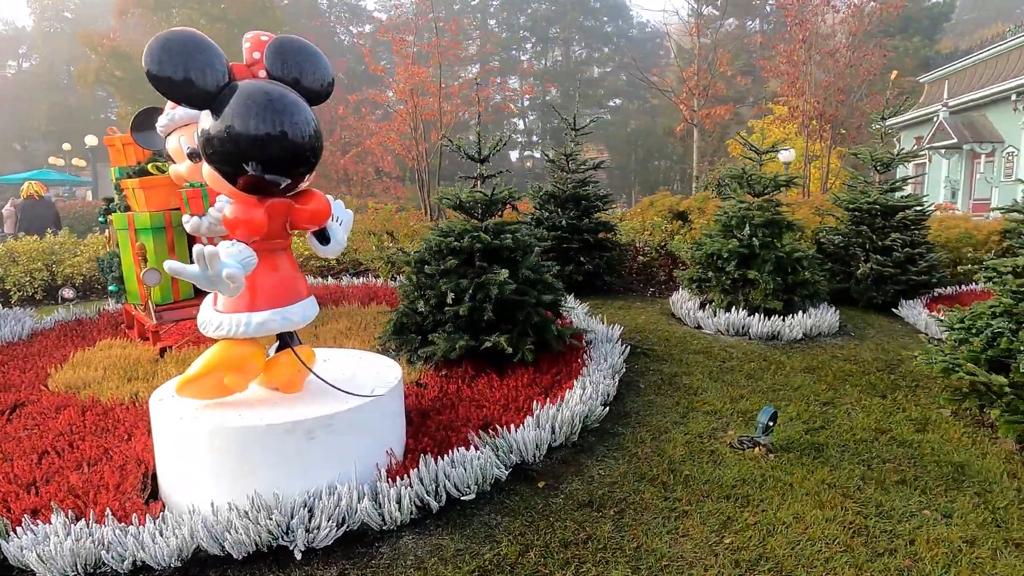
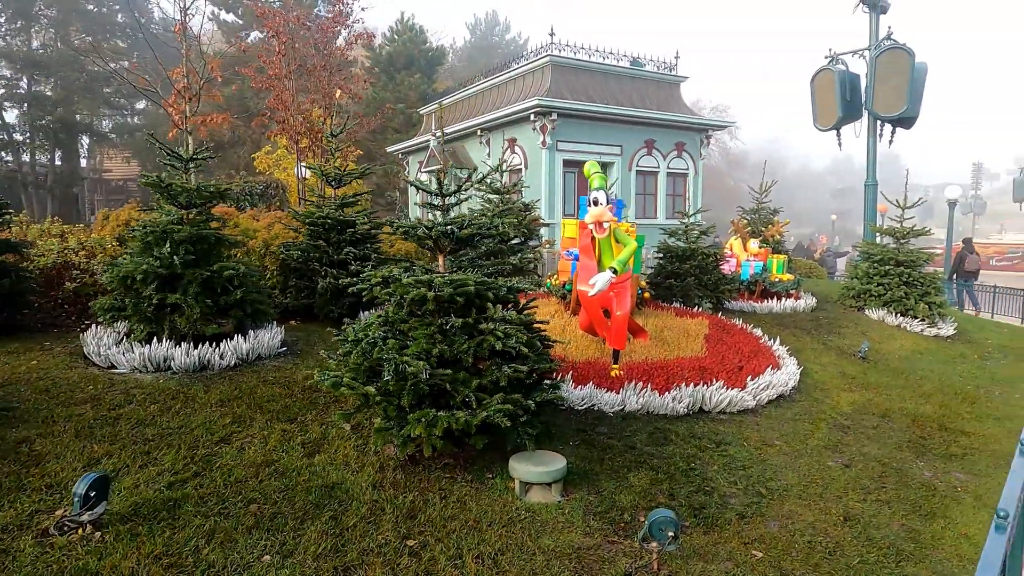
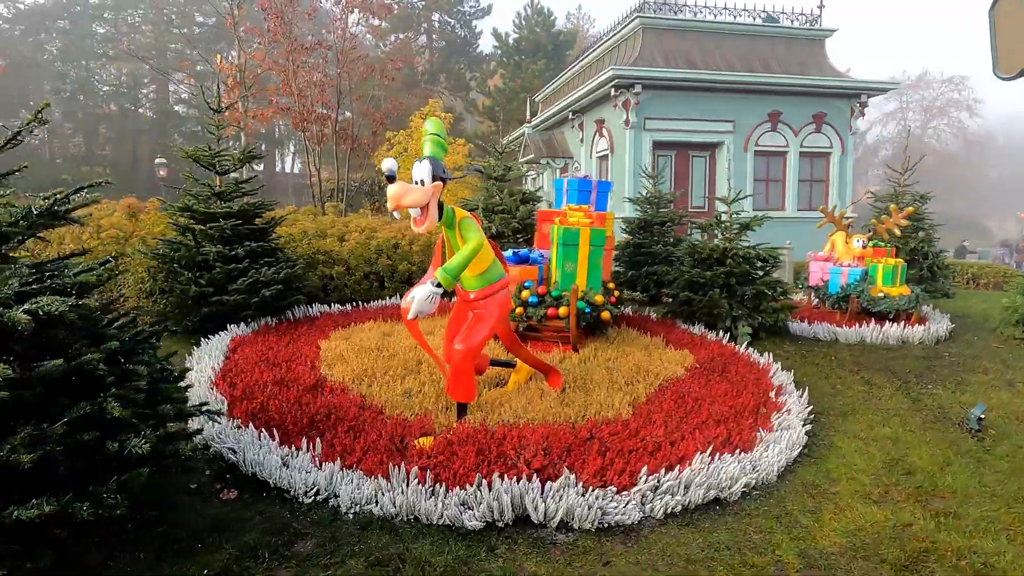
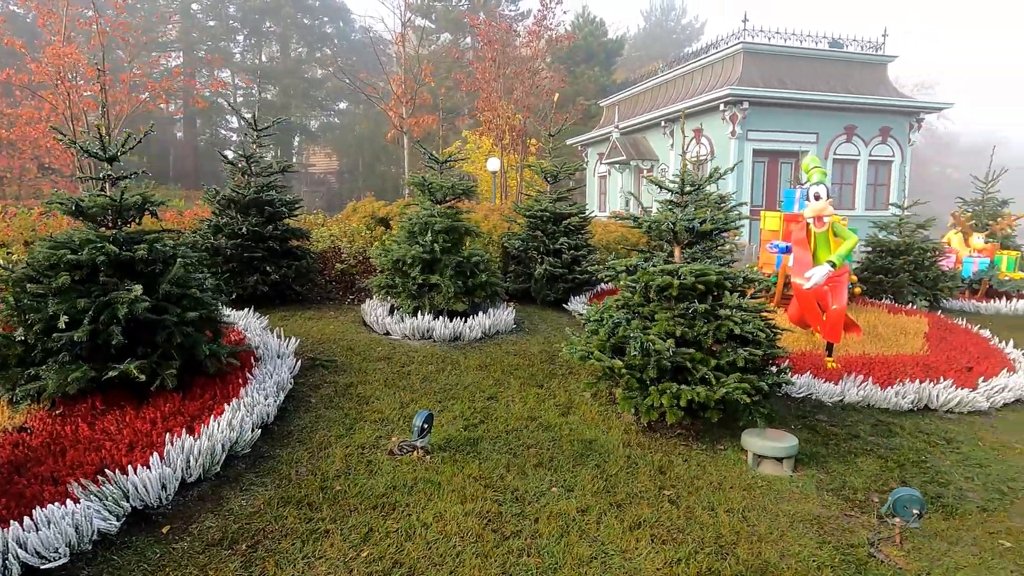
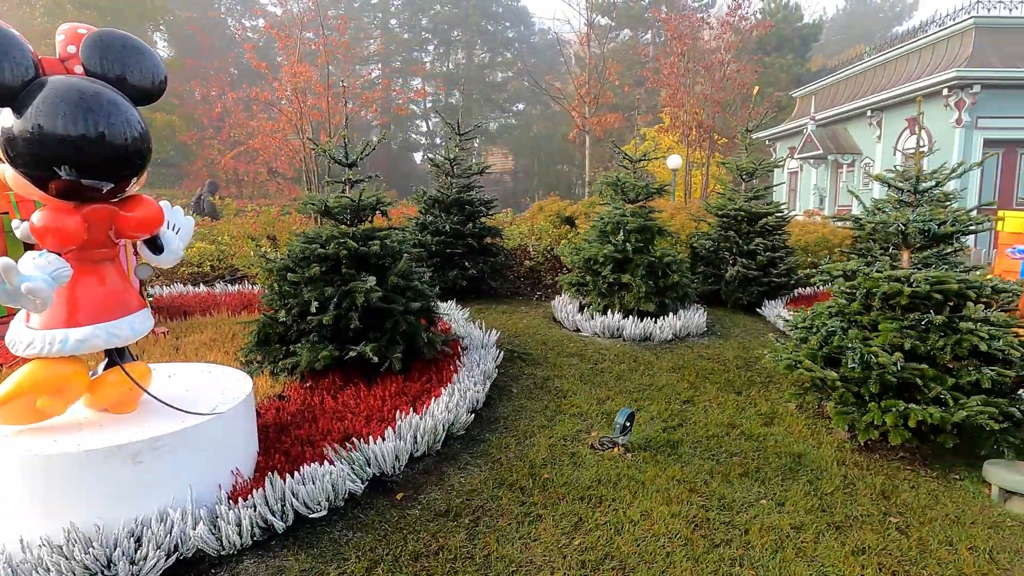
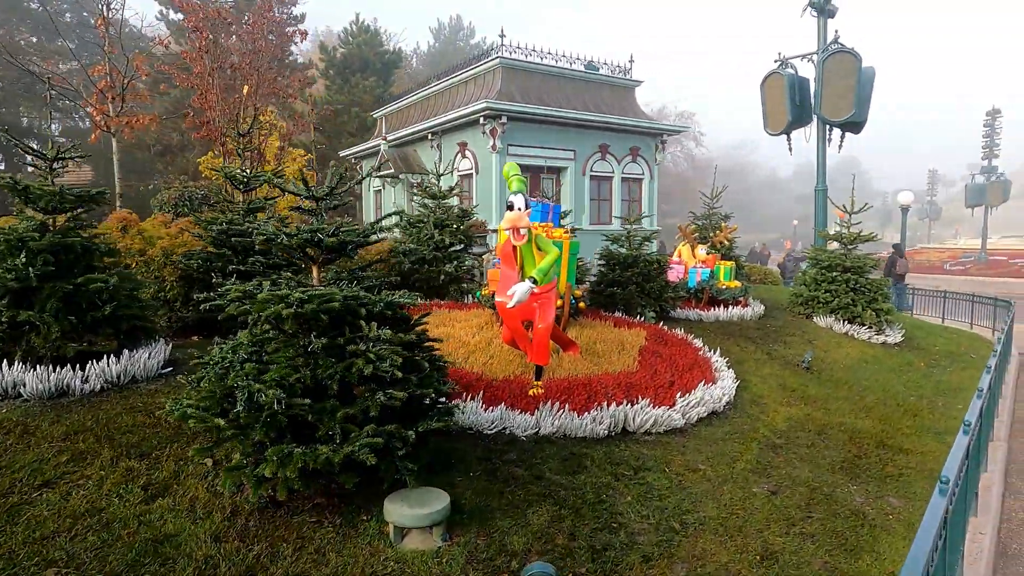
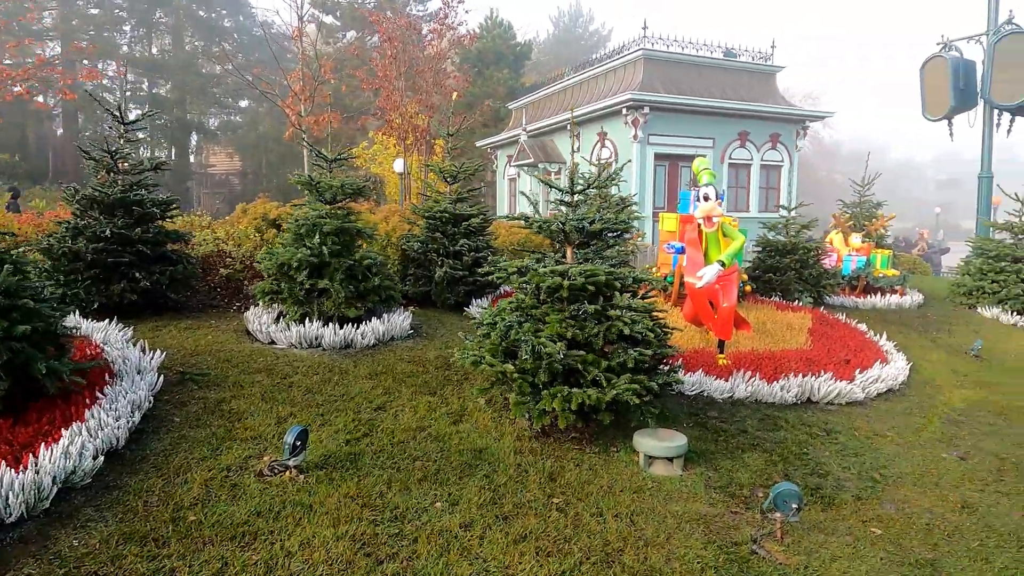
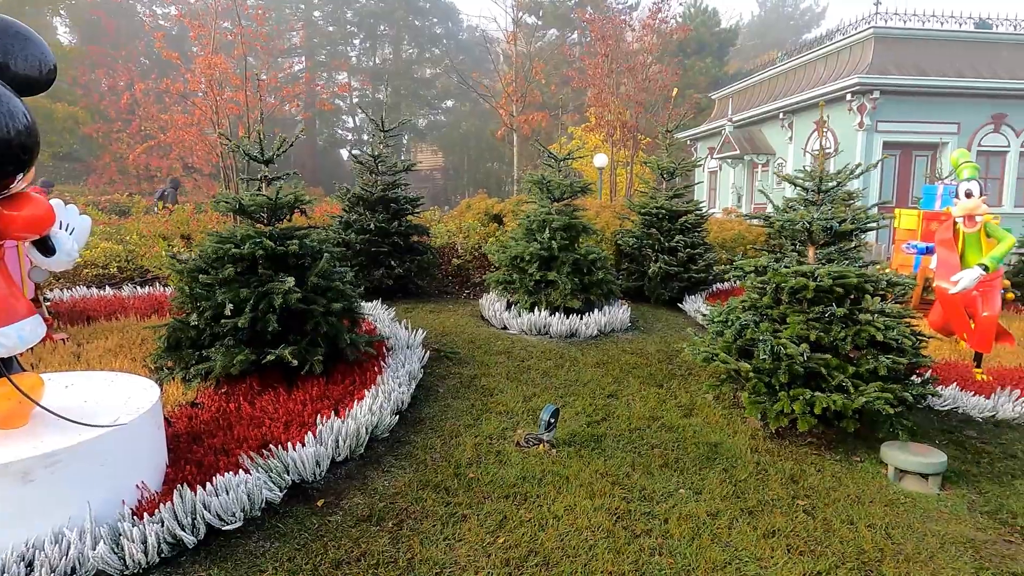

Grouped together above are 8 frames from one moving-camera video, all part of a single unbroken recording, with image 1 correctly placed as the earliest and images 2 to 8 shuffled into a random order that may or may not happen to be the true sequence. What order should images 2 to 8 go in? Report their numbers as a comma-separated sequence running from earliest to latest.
5, 8, 4, 7, 2, 6, 3
